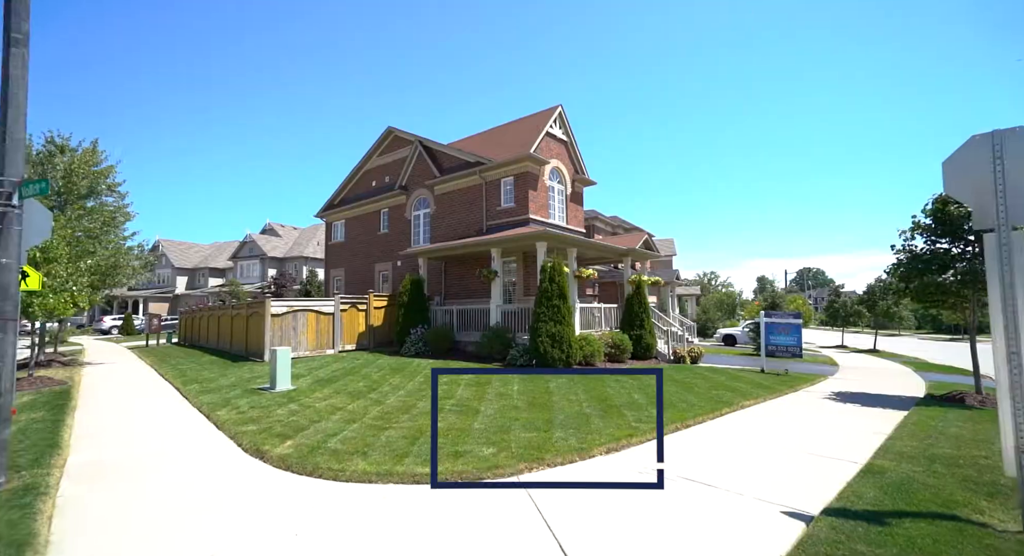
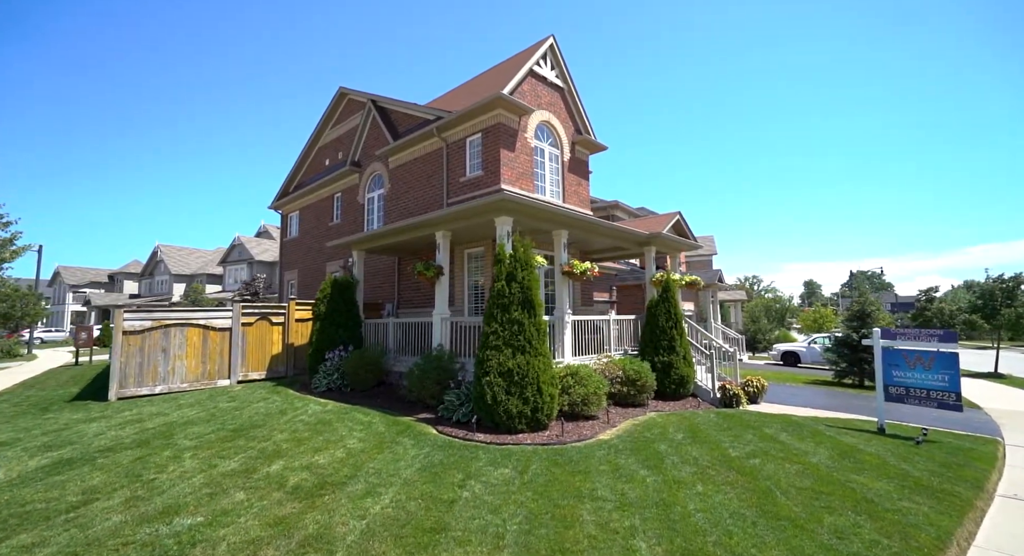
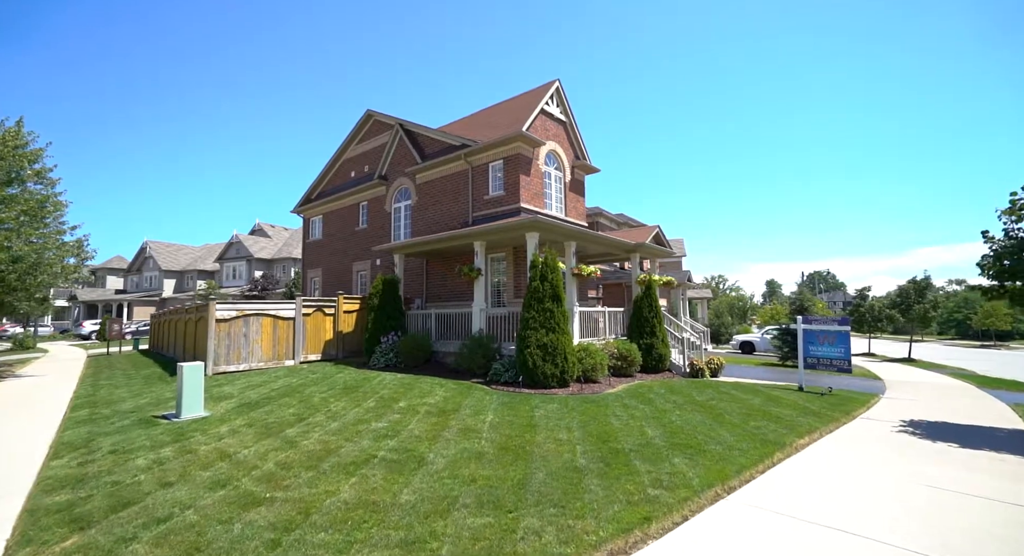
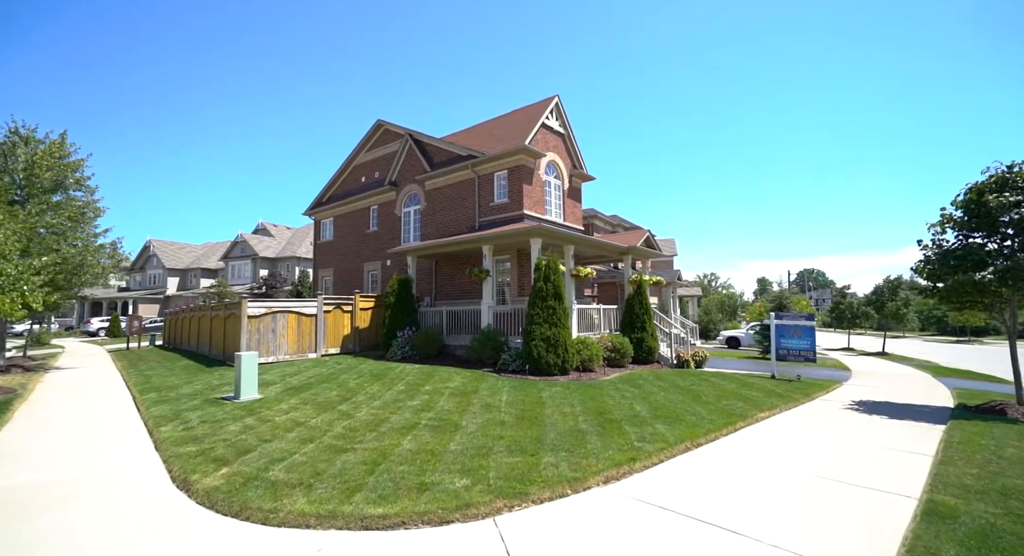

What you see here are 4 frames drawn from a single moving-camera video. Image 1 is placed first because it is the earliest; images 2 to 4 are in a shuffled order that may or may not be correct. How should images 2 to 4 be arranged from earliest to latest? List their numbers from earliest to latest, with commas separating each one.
4, 3, 2
